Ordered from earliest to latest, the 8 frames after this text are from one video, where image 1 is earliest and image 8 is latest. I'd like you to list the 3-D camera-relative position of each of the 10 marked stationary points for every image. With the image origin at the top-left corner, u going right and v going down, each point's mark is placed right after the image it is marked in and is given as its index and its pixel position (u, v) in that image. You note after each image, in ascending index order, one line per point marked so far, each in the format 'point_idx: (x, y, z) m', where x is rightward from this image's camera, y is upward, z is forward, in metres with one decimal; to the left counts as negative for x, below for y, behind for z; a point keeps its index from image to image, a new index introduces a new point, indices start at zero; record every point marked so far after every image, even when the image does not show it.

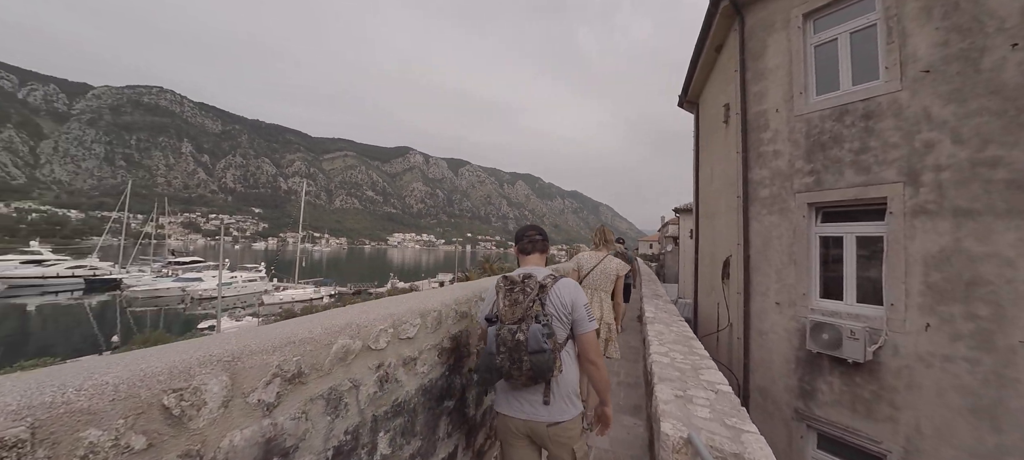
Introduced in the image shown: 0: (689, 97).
0: (+4.1, +3.1, +8.9) m
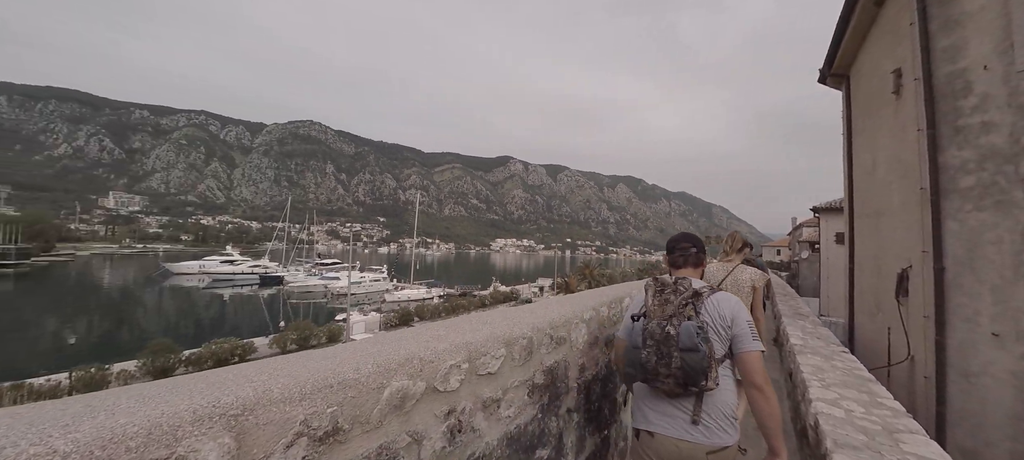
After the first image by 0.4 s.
0: (+6.1, +3.0, +7.4) m
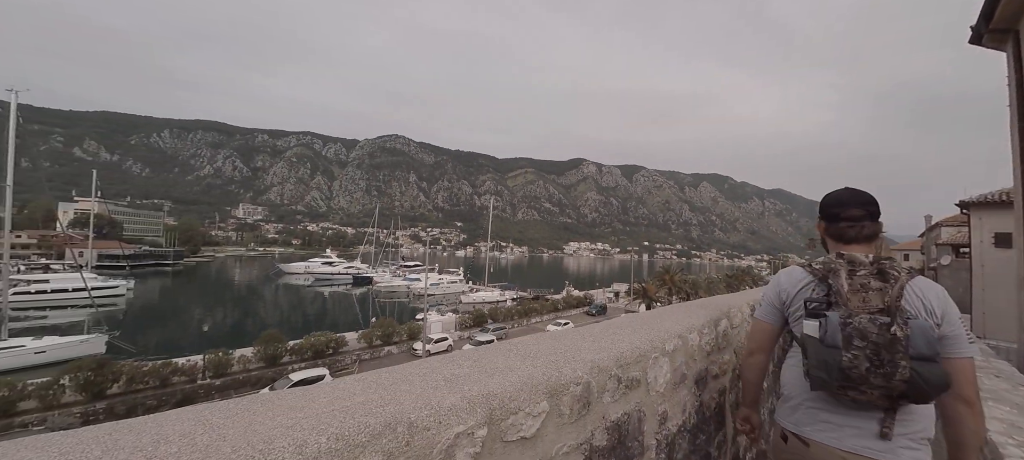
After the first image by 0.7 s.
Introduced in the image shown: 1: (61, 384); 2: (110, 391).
0: (+7.2, +3.0, +5.9) m
1: (-17.1, -5.8, +14.7) m
2: (-16.1, -6.4, +15.6) m
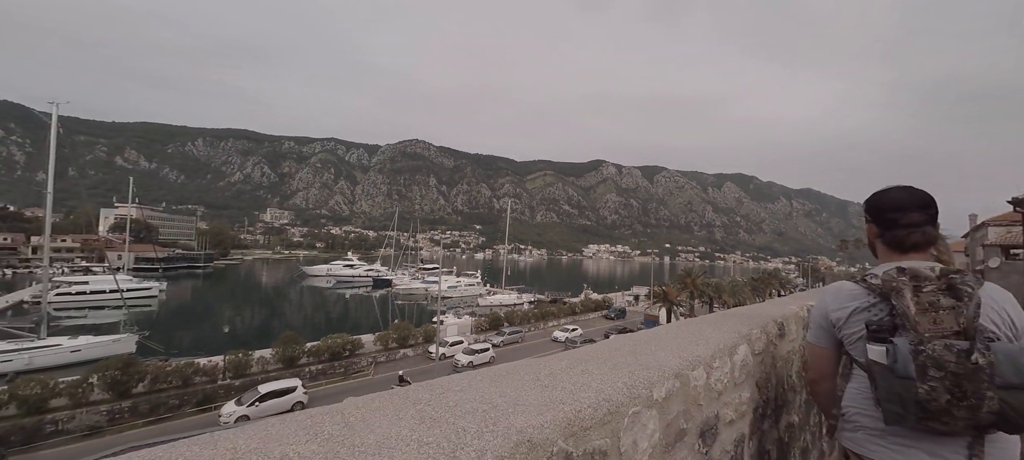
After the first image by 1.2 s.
0: (+7.3, +3.0, +5.3) m
1: (-16.5, -5.9, +15.2) m
2: (-15.5, -6.6, +16.1) m
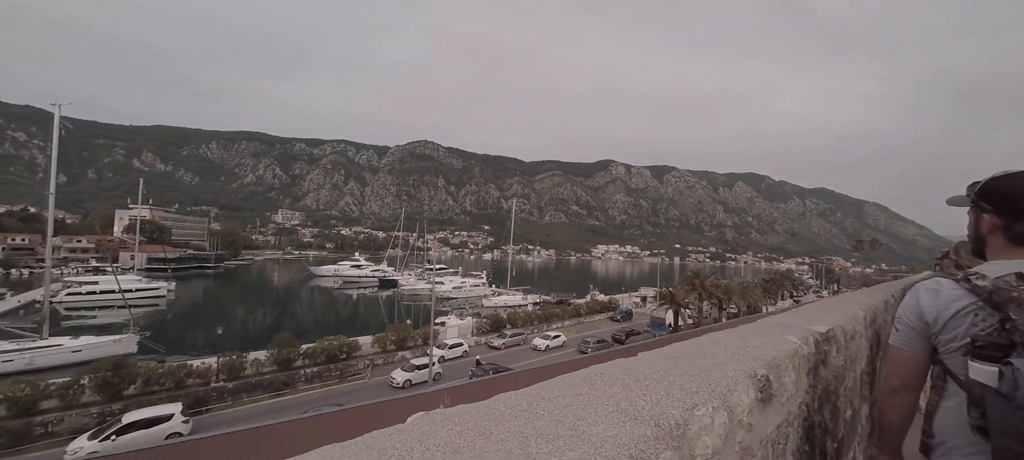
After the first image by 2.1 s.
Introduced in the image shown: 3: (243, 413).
0: (+7.0, +3.1, +4.5) m
1: (-16.6, -5.9, +15.0) m
2: (-15.6, -6.5, +15.8) m
3: (-10.7, -7.3, +15.6) m
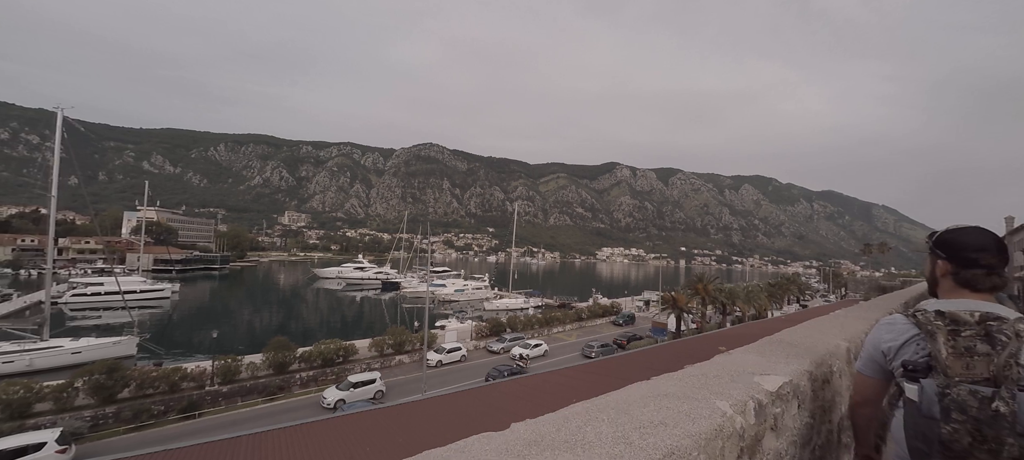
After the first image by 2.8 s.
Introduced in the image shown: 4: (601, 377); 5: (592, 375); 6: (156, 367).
0: (+6.7, +3.0, +4.2) m
1: (-16.8, -6.0, +14.9) m
2: (-15.8, -6.6, +15.7) m
3: (-10.8, -7.4, +15.5) m
4: (+2.7, -4.6, +12.0) m
5: (+2.5, -4.6, +12.3) m
6: (-15.6, -6.0, +17.1) m
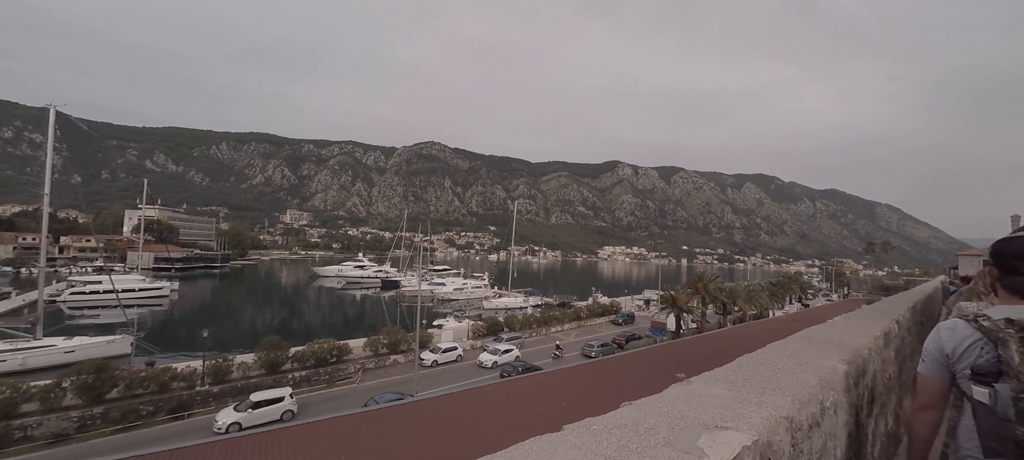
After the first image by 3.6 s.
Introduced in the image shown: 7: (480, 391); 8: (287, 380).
0: (+6.4, +3.1, +3.9) m
1: (-17.0, -5.9, +14.7) m
2: (-16.0, -6.5, +15.5) m
3: (-11.0, -7.3, +15.2) m
4: (+2.5, -4.5, +11.7) m
5: (+2.3, -4.6, +12.0) m
6: (-15.8, -5.9, +16.8) m
7: (-0.9, -4.6, +11.1) m
8: (-10.3, -6.9, +17.8) m
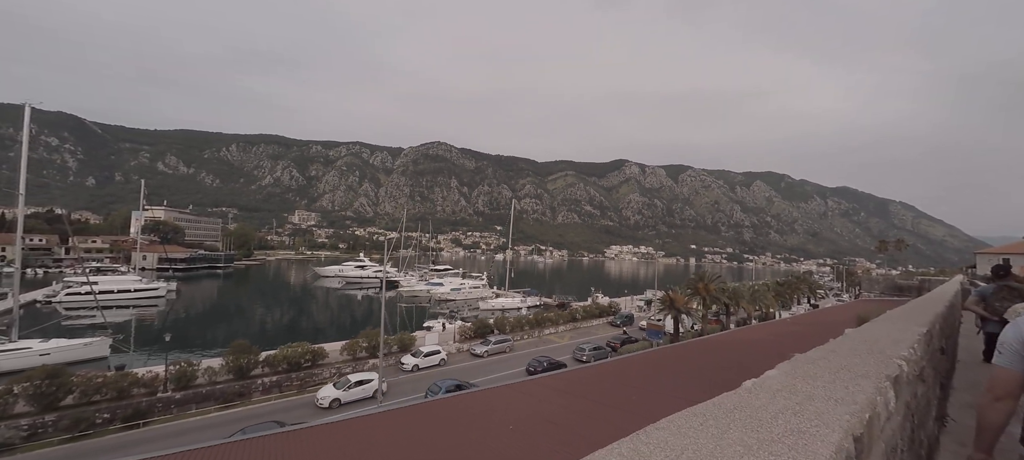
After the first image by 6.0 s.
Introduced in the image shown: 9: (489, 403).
0: (+5.3, +3.2, +2.6) m
1: (-17.8, -5.9, +13.9) m
2: (-16.8, -6.5, +14.7) m
3: (-11.9, -7.2, +14.3) m
4: (+1.6, -4.4, +10.6) m
5: (+1.3, -4.4, +10.8) m
6: (-16.7, -5.8, +16.0) m
7: (-1.9, -4.4, +10.0) m
8: (-11.1, -6.8, +16.9) m
9: (-1.0, -4.4, +9.4) m
